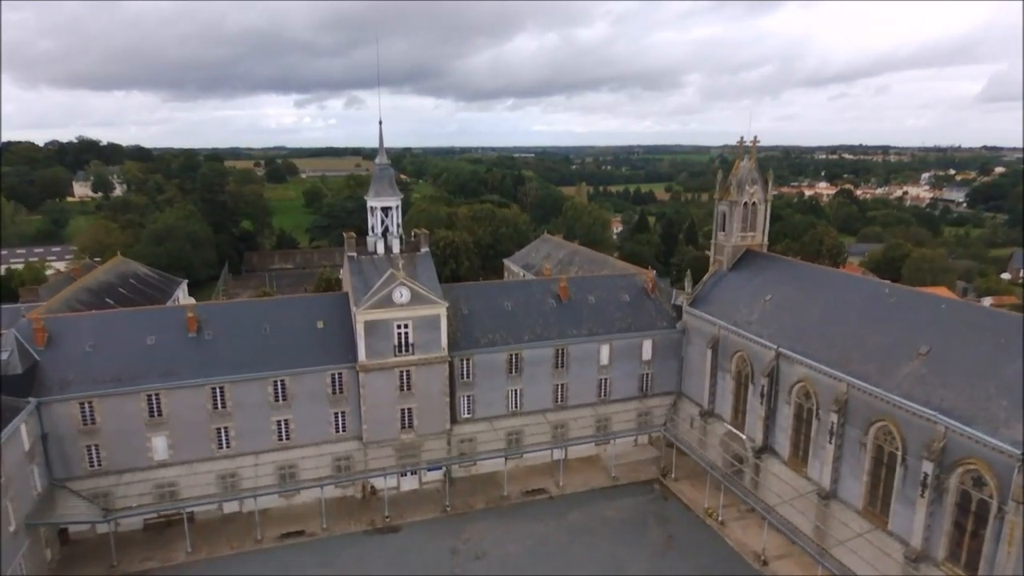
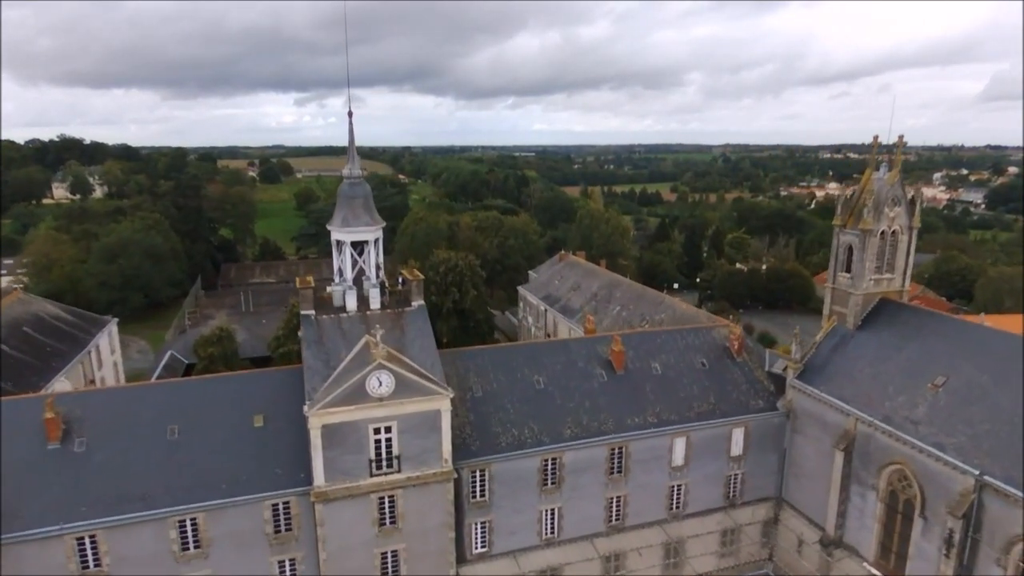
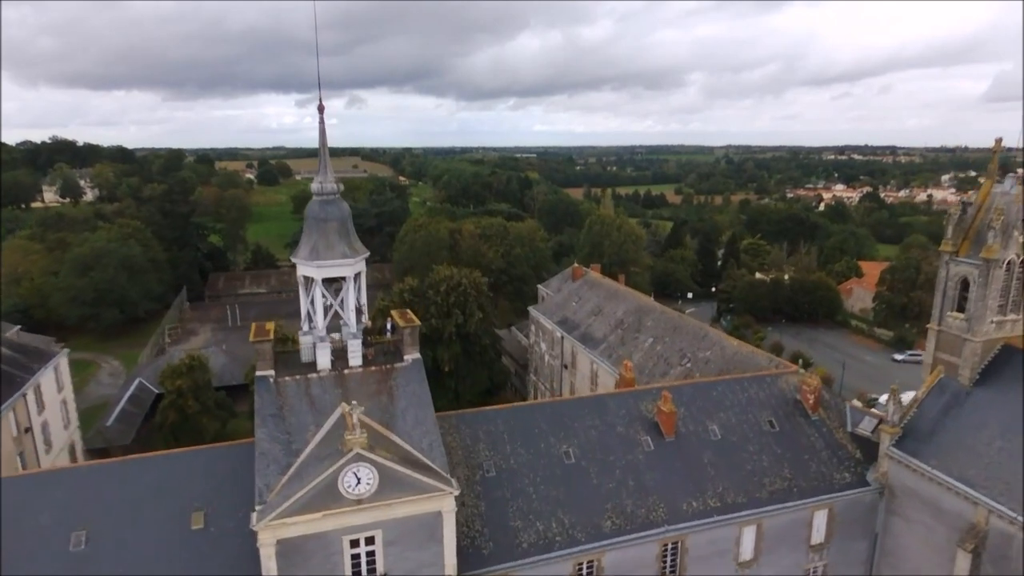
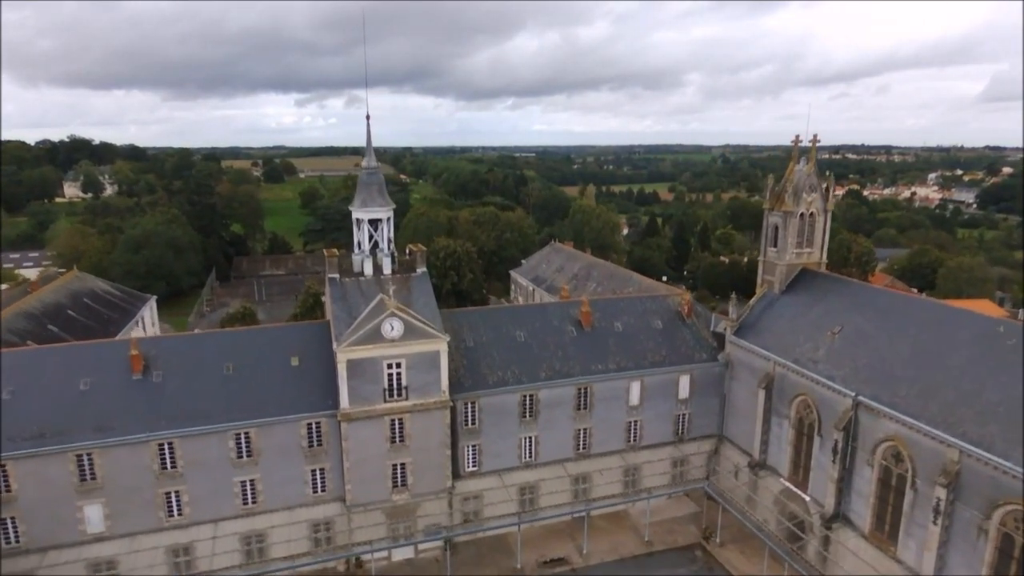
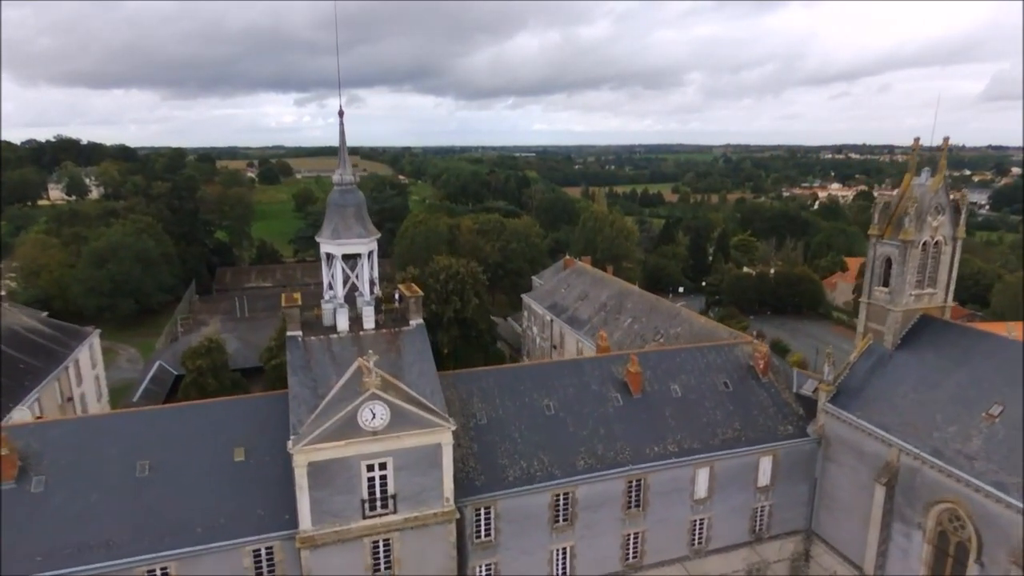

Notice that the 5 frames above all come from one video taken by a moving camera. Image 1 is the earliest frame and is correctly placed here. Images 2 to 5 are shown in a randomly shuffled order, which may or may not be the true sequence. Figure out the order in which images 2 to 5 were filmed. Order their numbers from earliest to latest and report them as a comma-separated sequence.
4, 2, 5, 3
